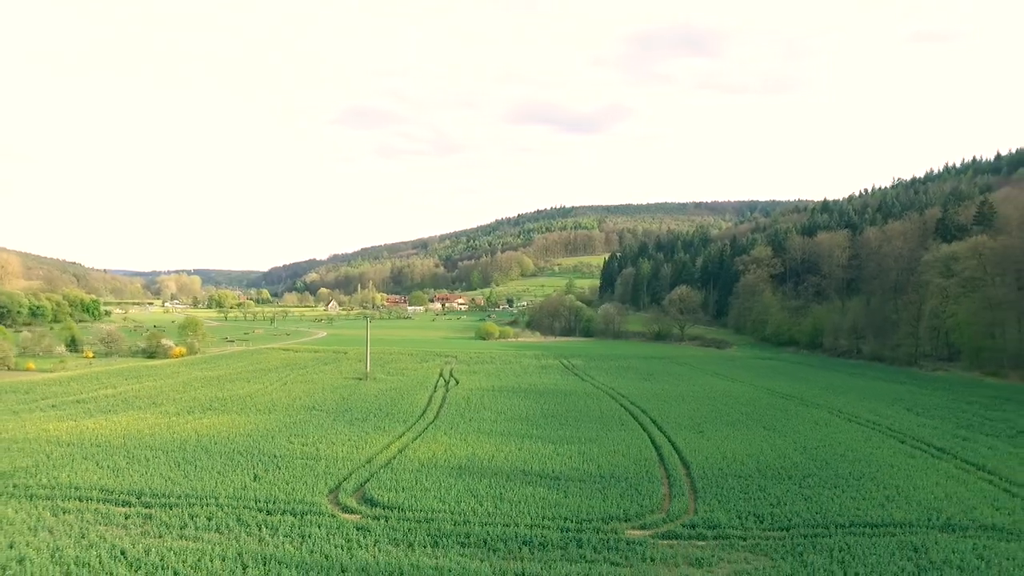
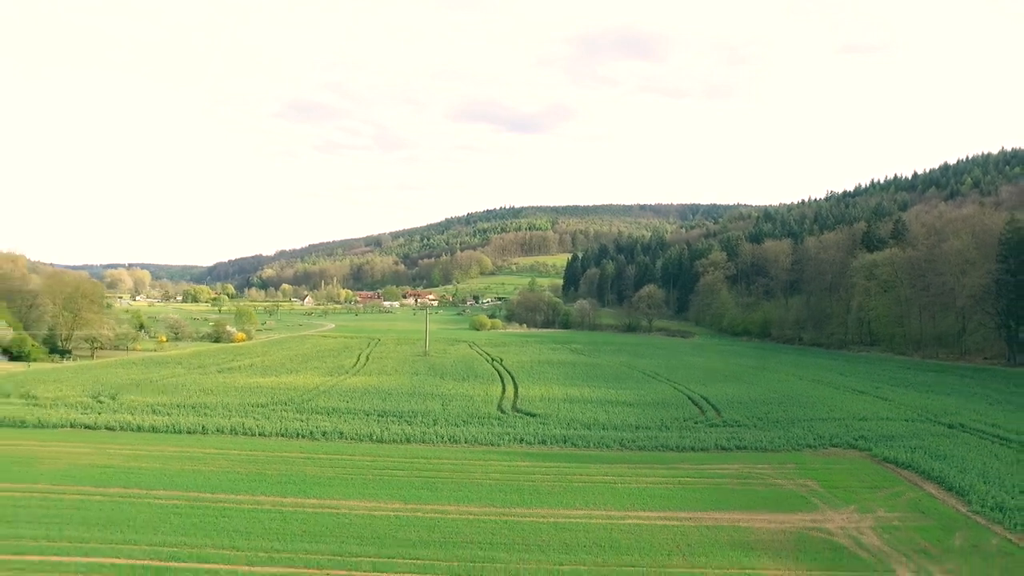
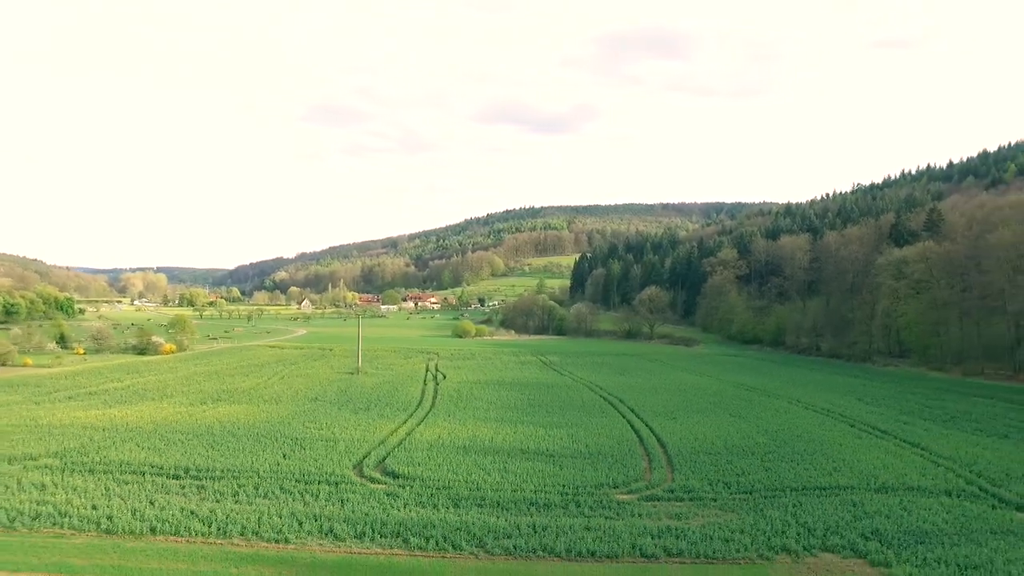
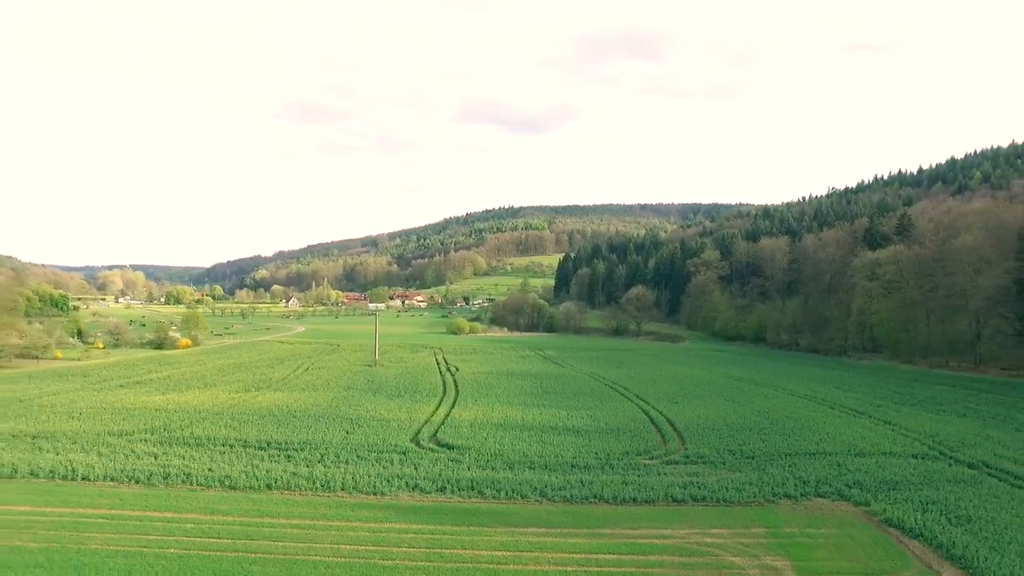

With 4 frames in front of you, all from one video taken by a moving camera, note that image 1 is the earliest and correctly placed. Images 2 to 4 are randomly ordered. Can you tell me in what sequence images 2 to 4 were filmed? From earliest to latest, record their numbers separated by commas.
3, 4, 2
